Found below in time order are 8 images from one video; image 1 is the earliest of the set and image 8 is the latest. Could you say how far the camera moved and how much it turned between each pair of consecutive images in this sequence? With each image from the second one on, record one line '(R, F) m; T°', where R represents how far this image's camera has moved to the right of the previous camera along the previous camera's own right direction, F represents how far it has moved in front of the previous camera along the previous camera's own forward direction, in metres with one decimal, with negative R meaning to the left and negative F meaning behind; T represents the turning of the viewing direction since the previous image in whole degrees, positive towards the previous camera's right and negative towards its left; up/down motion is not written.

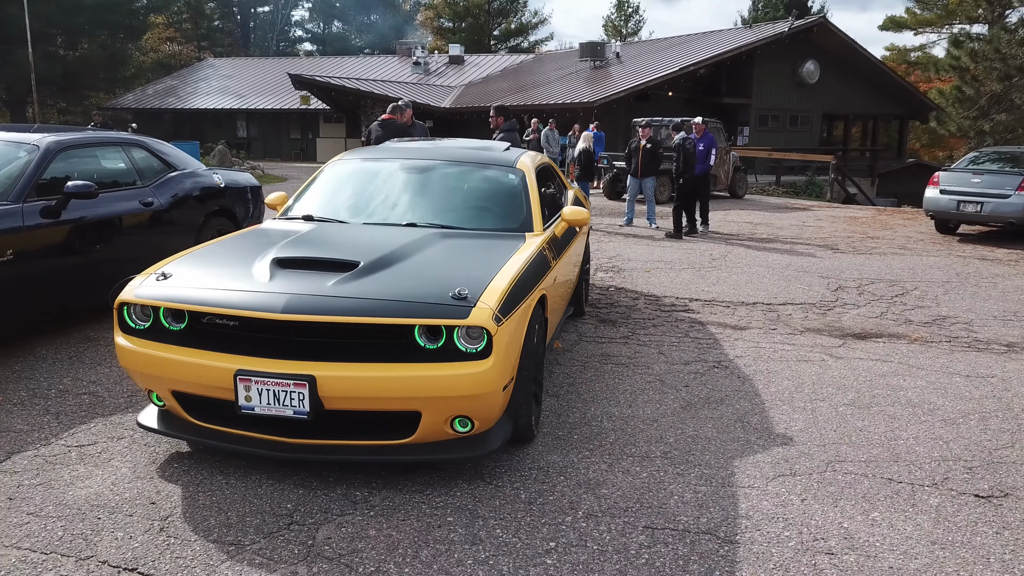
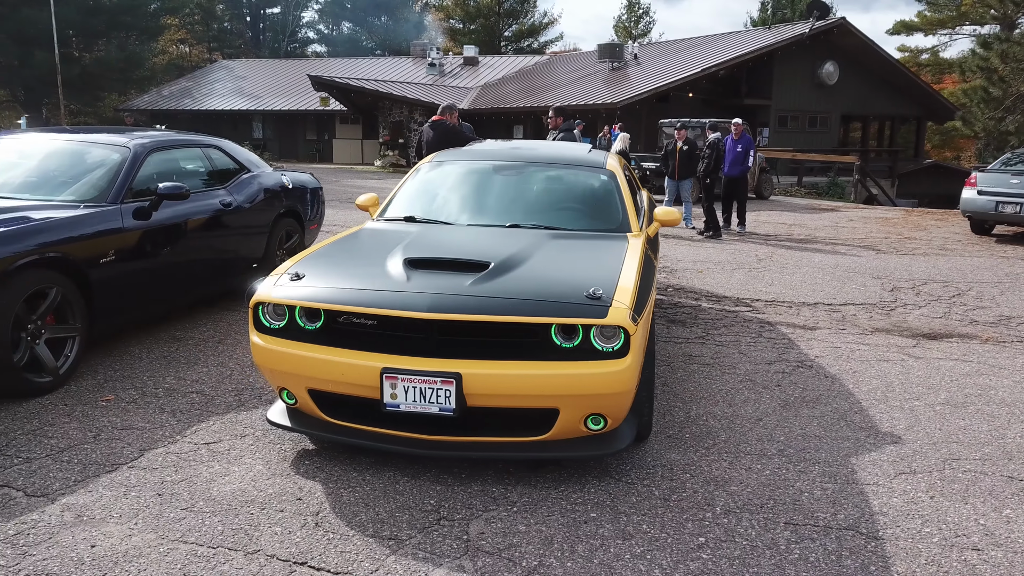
(-0.5, 0.0) m; 0°
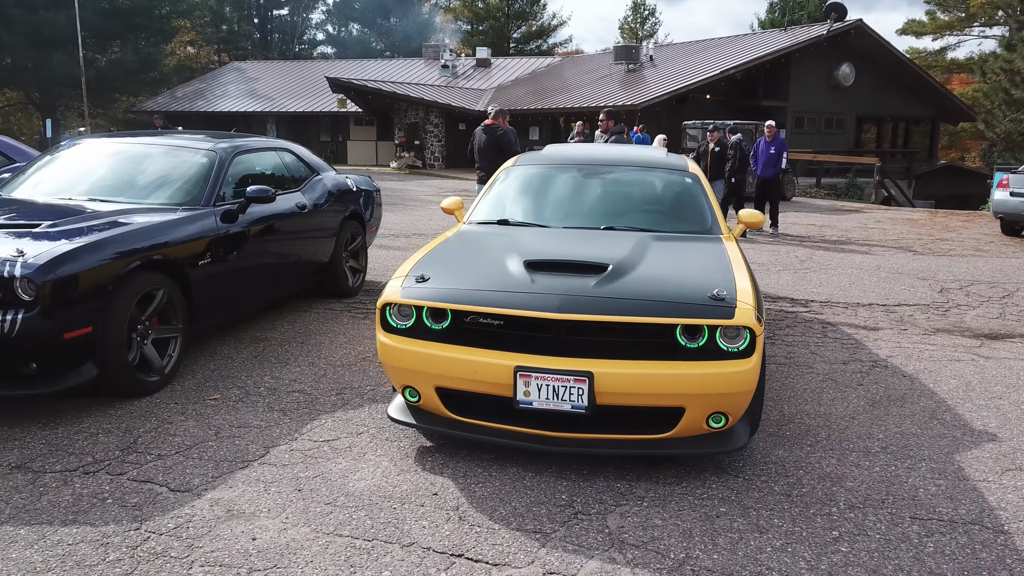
(-0.5, -0.1) m; 0°
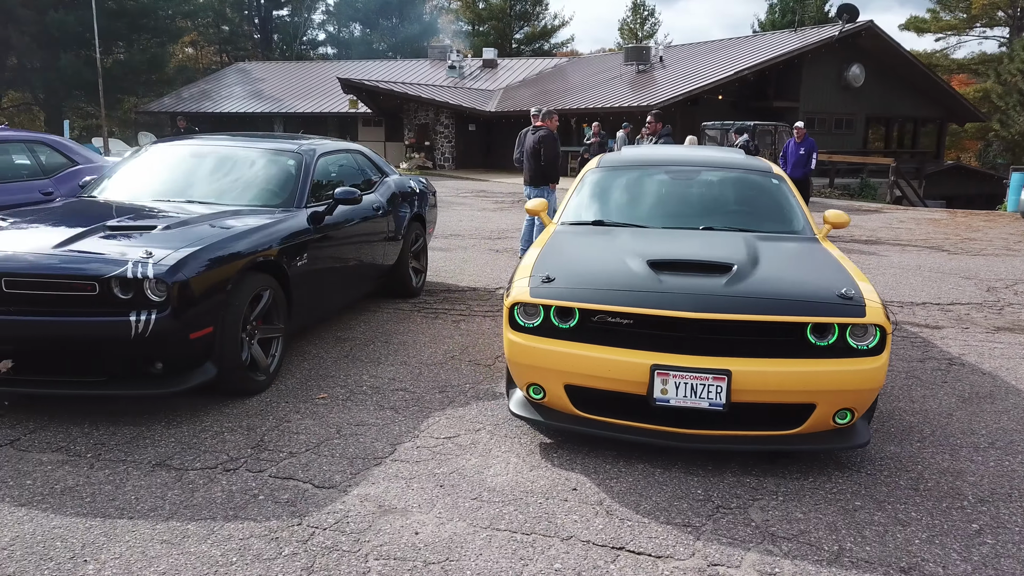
(-0.5, -0.1) m; 0°
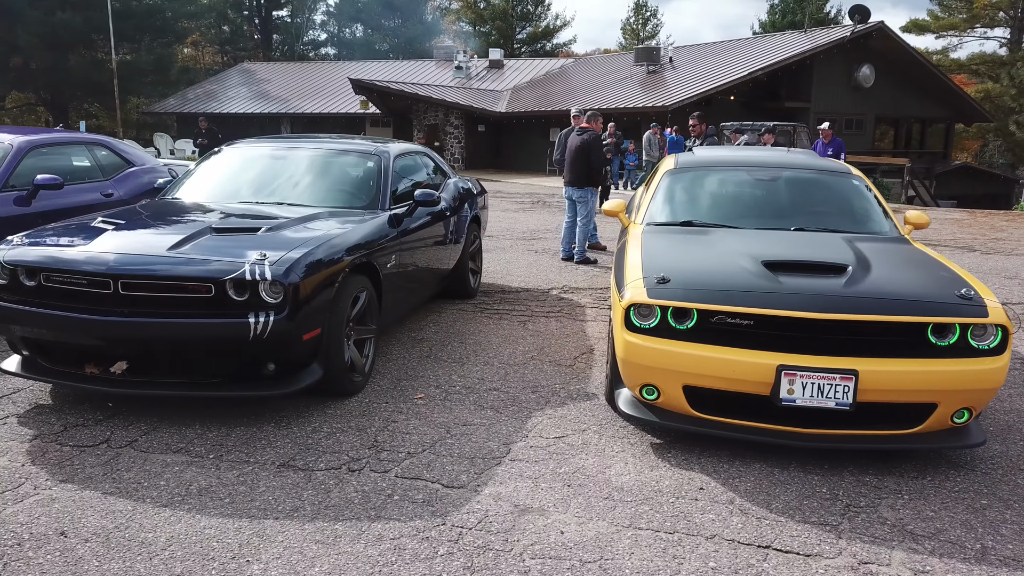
(-0.5, 0.0) m; 0°
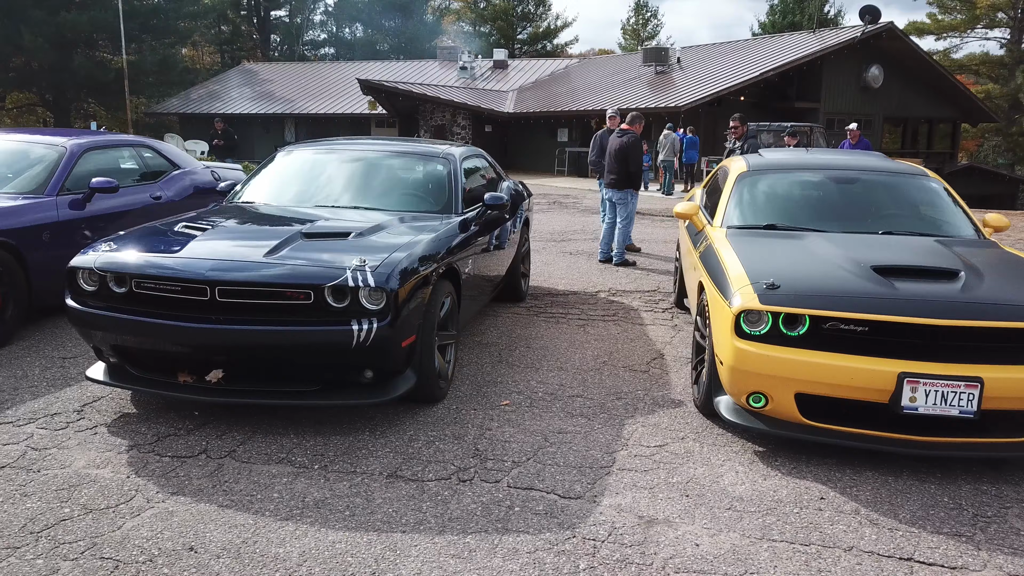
(-0.5, +0.1) m; 0°
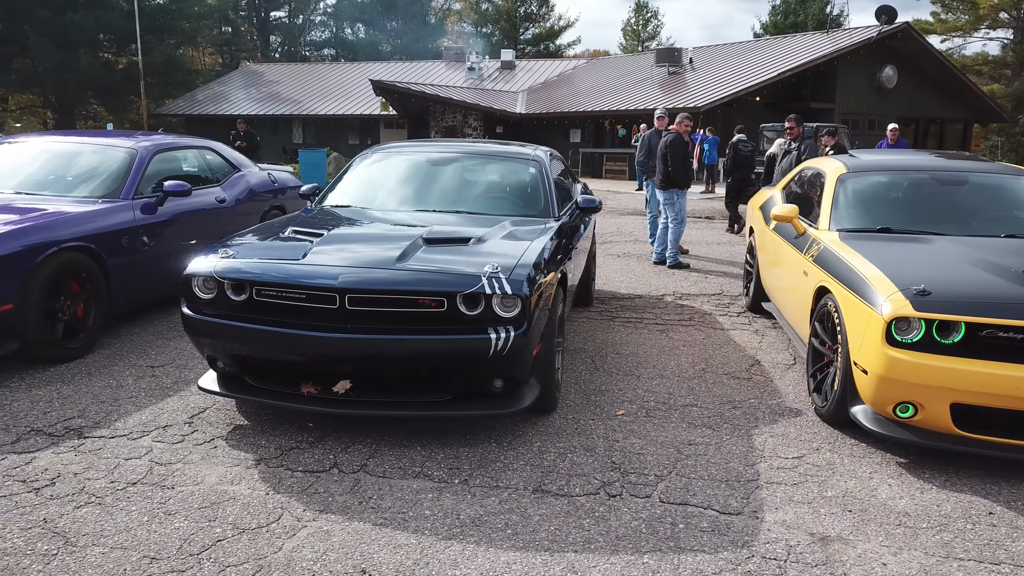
(-0.6, +0.1) m; 0°
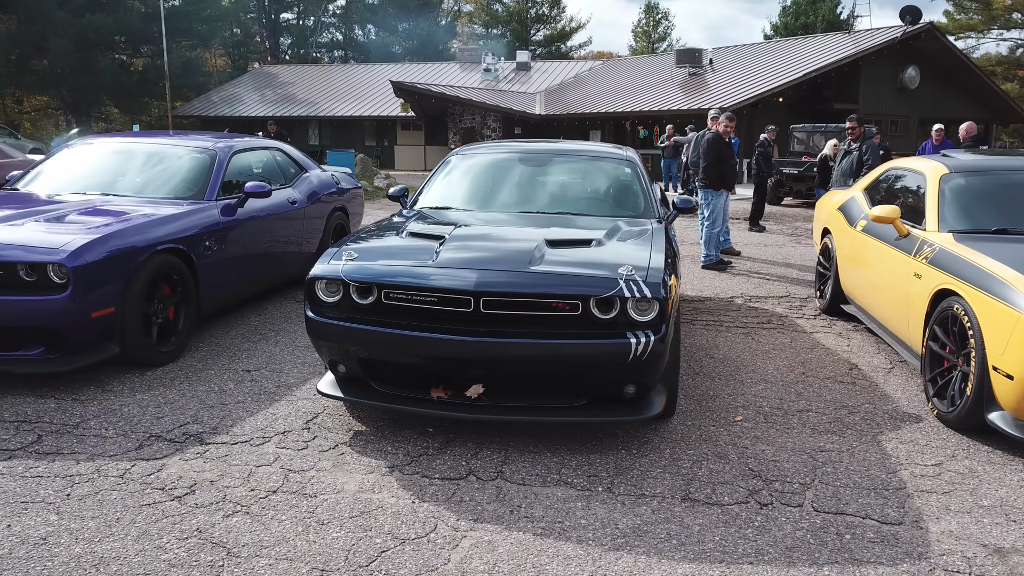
(-0.5, +0.1) m; 0°
